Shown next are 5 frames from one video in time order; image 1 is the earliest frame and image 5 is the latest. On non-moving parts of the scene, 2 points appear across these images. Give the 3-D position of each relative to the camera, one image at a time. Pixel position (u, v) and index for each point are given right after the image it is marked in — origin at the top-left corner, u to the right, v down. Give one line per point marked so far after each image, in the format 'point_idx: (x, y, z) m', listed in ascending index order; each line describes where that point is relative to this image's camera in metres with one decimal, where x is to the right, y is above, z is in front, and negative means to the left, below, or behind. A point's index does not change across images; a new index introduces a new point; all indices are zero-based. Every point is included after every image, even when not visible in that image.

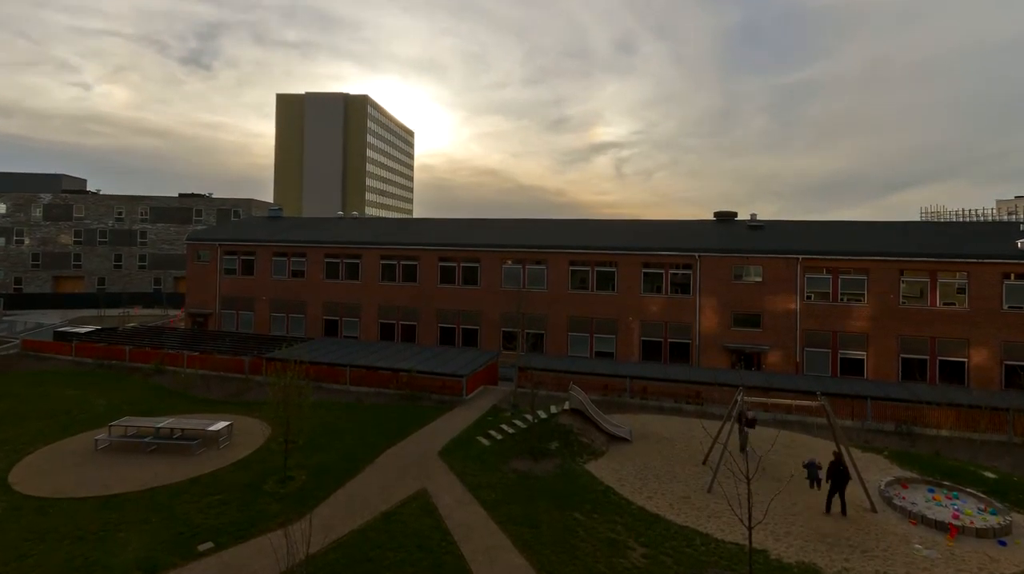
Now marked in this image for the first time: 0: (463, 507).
0: (-1.5, -6.9, +19.3) m
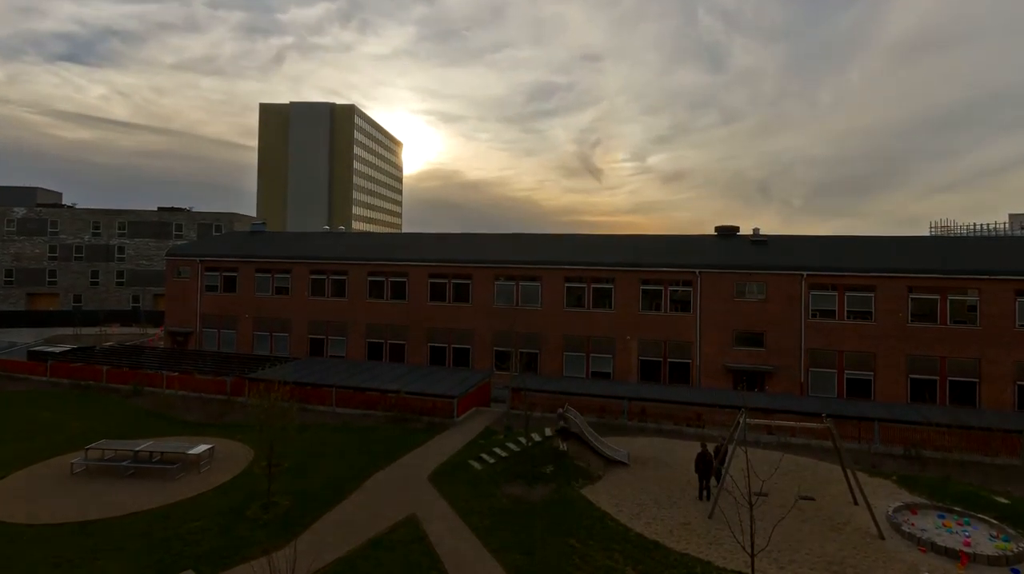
0: (-1.7, -7.4, +18.1) m
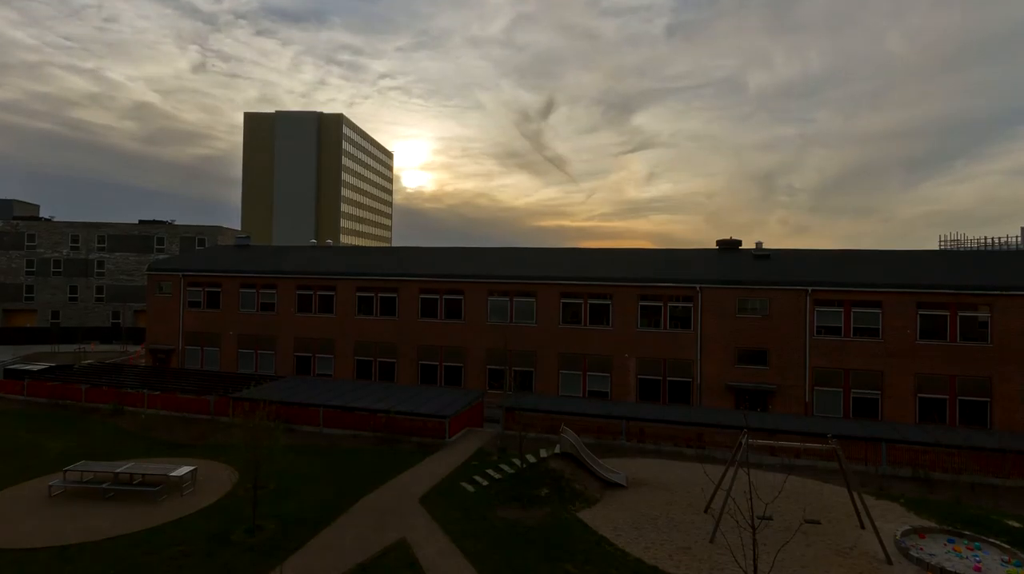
0: (-1.9, -7.9, +17.1) m
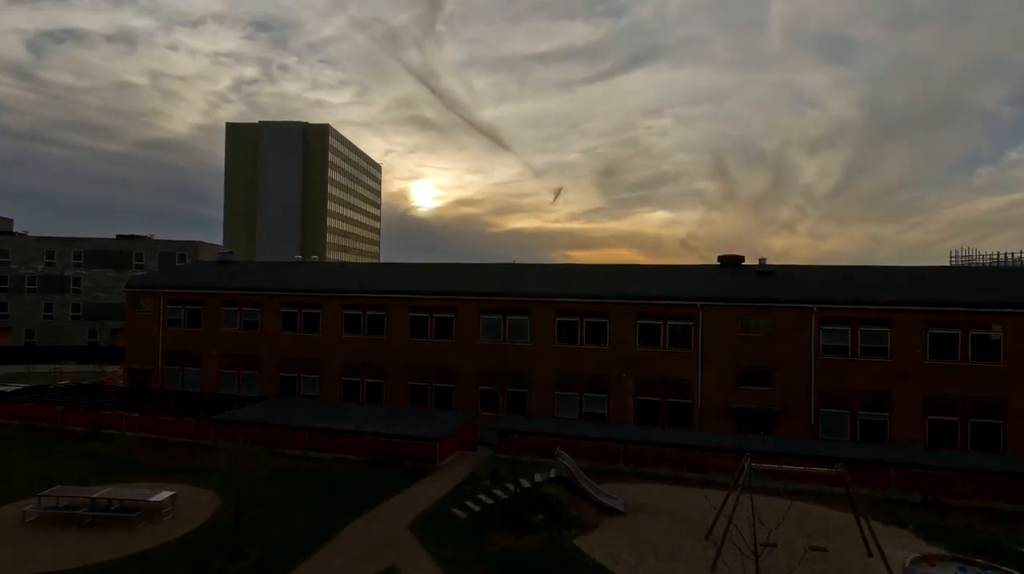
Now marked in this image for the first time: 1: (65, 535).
0: (-2.1, -8.4, +15.9) m
1: (-15.1, -8.5, +20.0) m
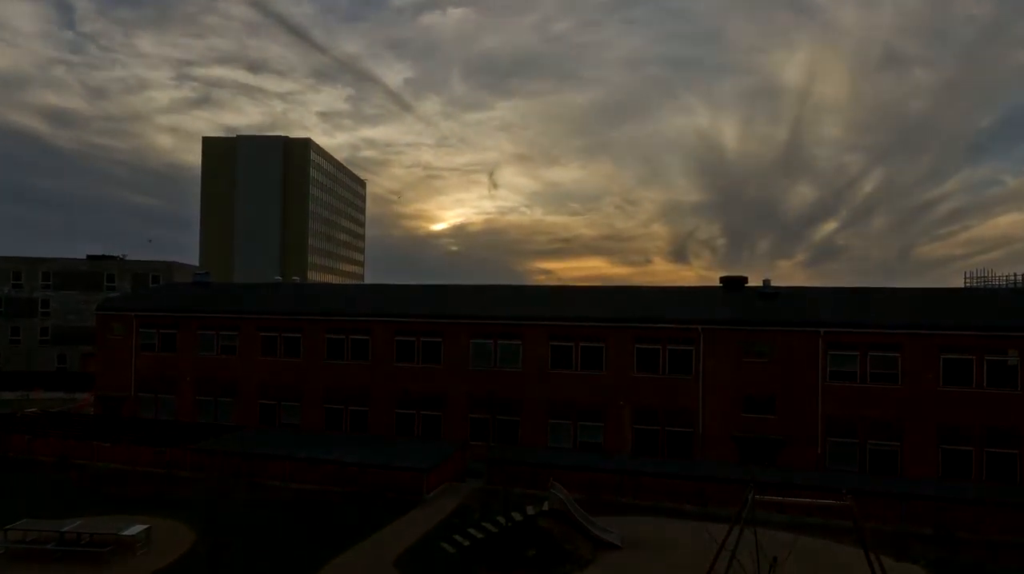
0: (-2.3, -8.9, +14.6) m
1: (-15.4, -9.2, +18.5) m
